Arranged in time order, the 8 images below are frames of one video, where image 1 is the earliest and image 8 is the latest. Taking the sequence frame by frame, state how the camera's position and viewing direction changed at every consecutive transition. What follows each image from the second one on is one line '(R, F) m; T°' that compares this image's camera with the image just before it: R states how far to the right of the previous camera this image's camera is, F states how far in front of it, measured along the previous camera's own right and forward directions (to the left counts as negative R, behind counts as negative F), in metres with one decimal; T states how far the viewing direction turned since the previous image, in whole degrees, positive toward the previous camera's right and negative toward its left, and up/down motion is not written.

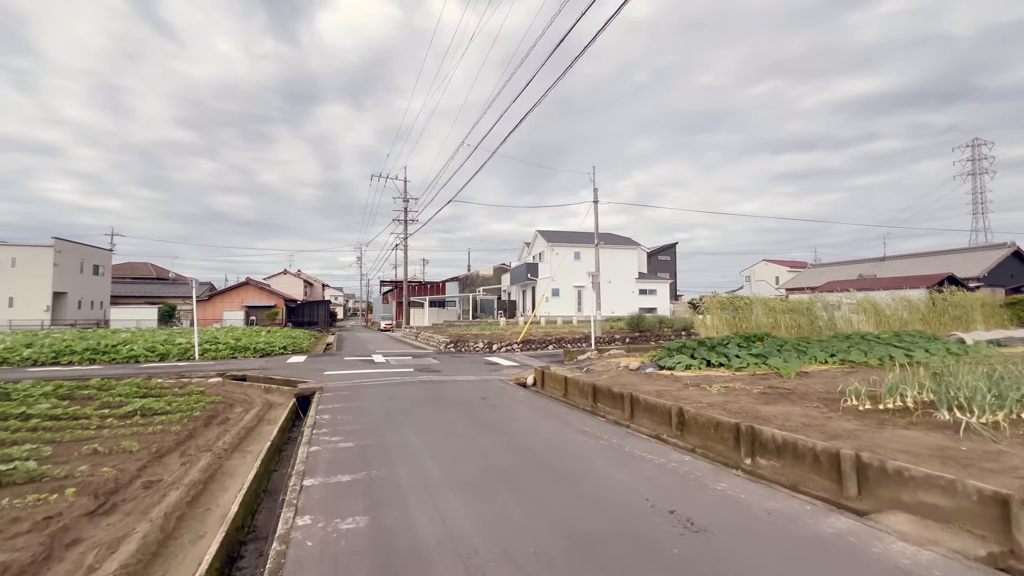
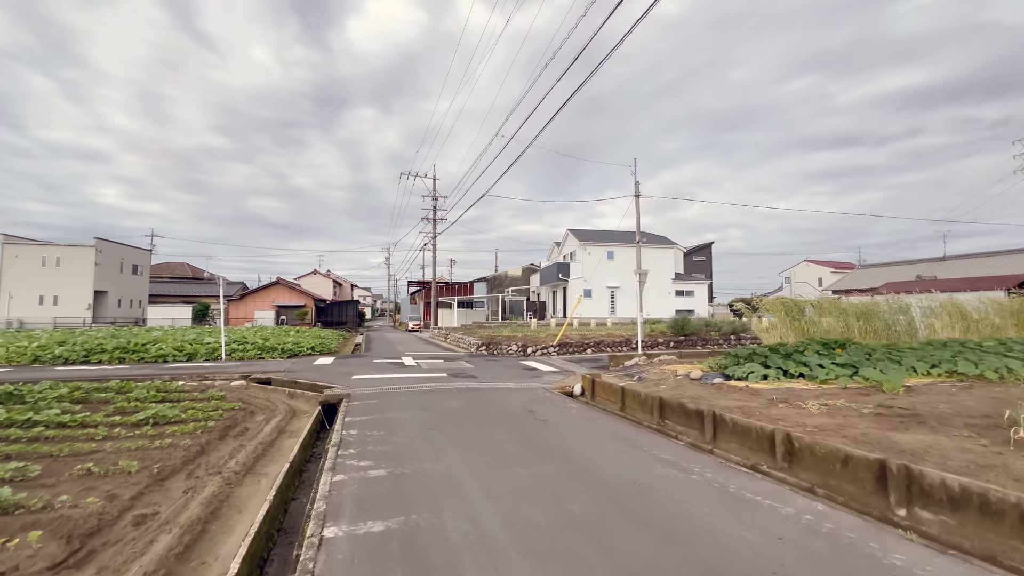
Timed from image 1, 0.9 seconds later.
(-0.4, +0.9) m; -3°
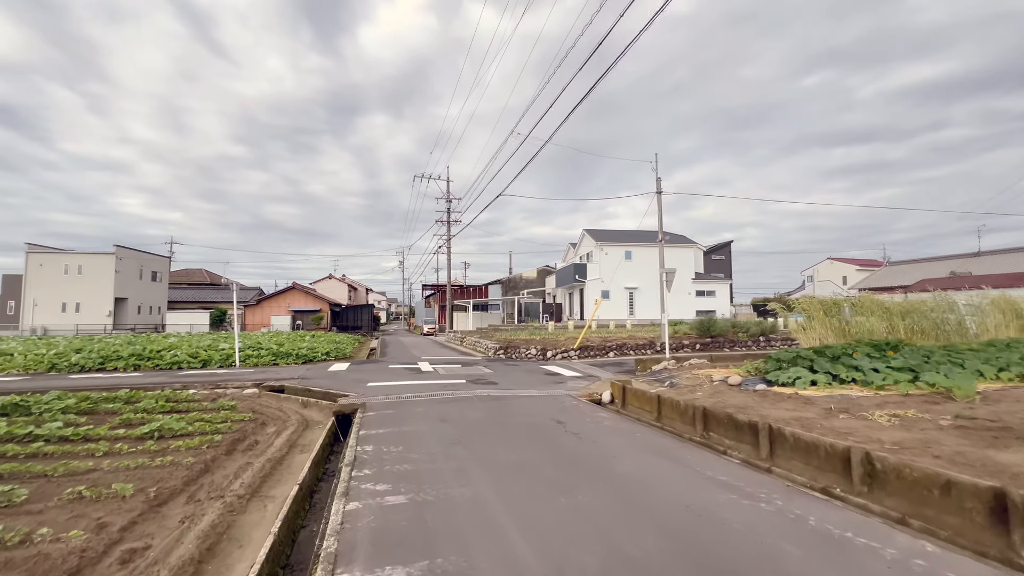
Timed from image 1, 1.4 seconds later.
(-0.2, +0.5) m; -2°
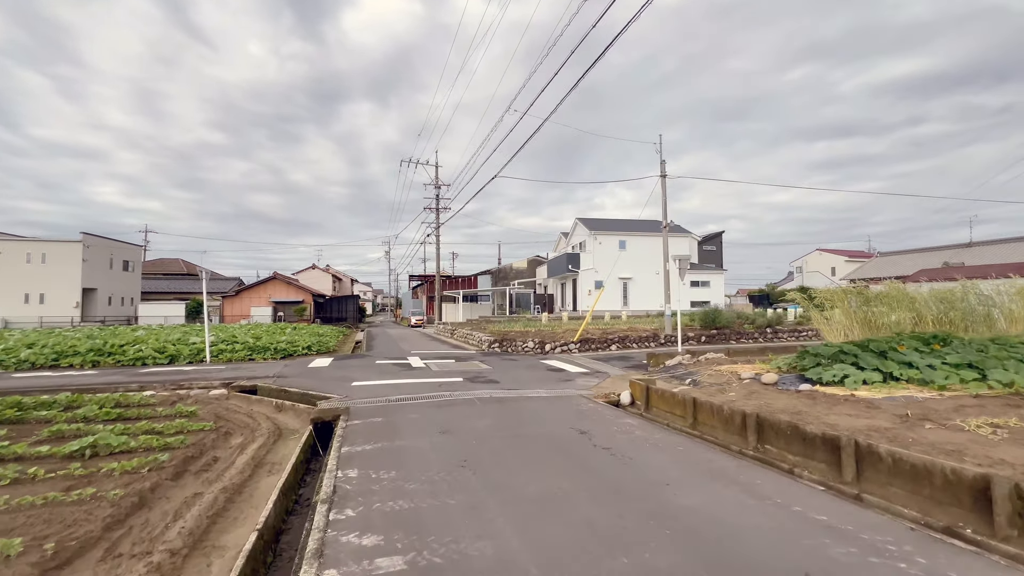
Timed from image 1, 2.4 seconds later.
(-0.3, +1.0) m; +2°
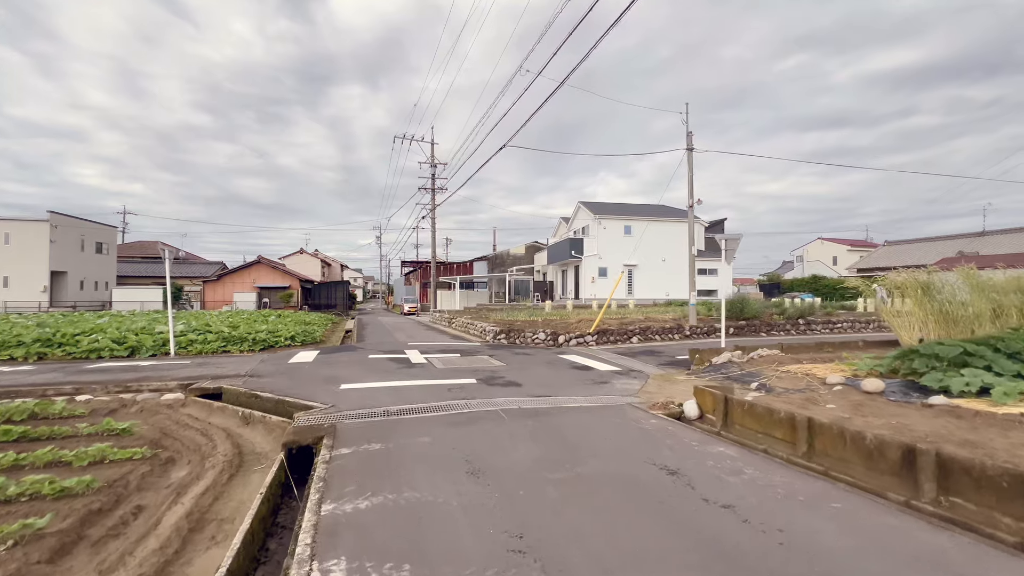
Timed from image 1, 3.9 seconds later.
(-0.5, +1.5) m; +1°
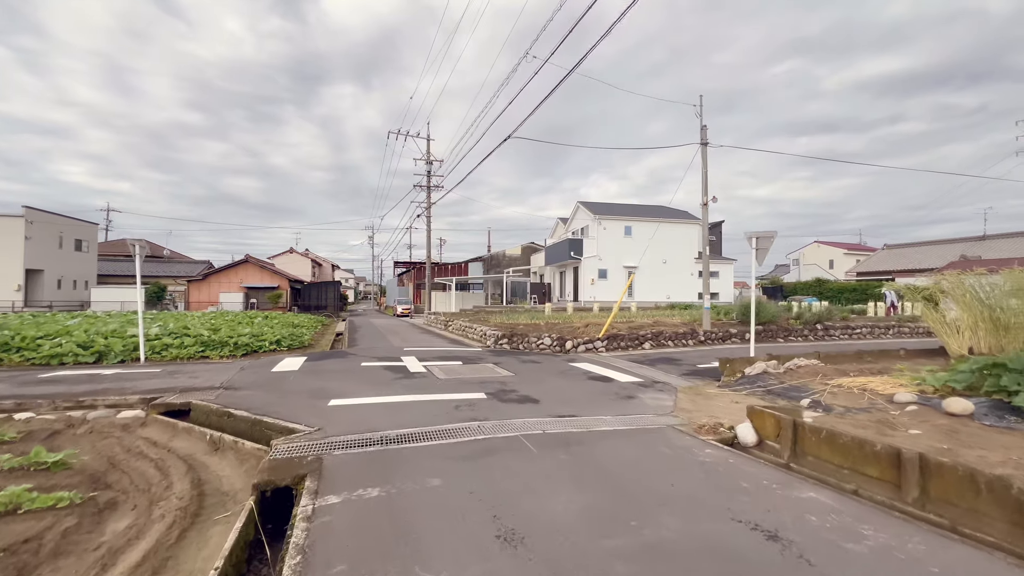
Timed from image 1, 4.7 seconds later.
(-0.3, +0.9) m; +1°
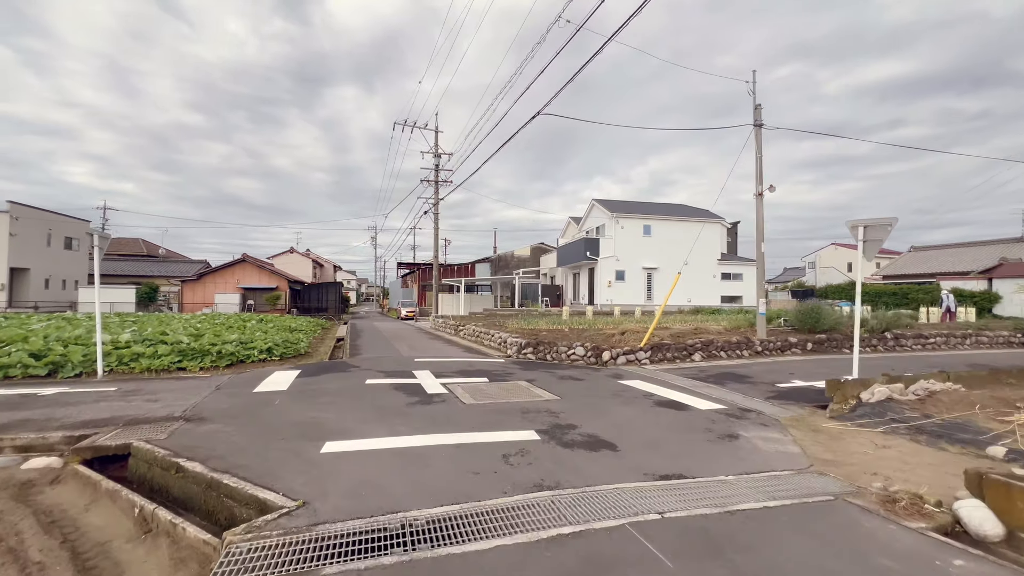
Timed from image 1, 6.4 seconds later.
(-0.6, +1.6) m; 0°
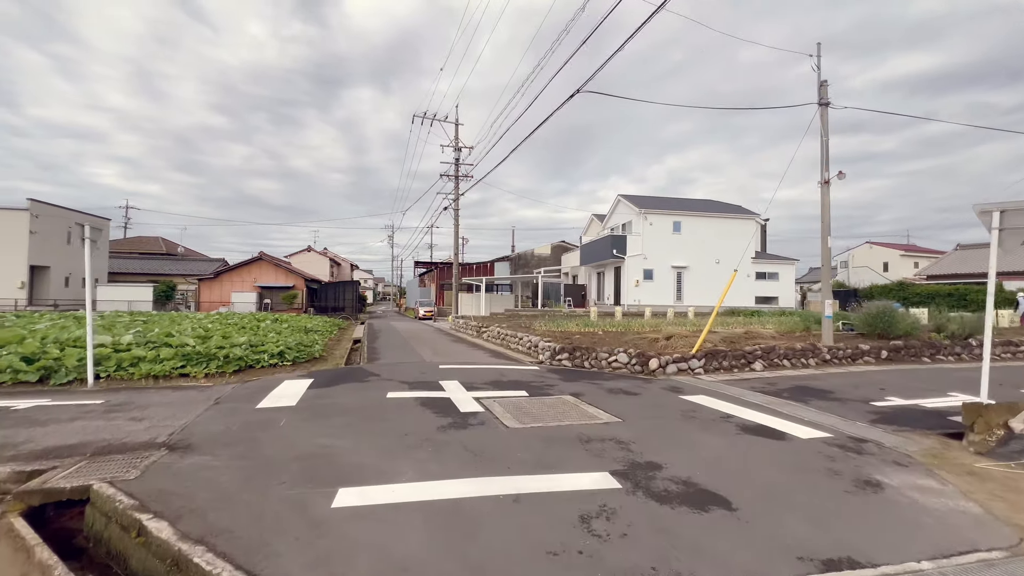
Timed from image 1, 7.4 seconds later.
(-0.4, +1.0) m; -2°
